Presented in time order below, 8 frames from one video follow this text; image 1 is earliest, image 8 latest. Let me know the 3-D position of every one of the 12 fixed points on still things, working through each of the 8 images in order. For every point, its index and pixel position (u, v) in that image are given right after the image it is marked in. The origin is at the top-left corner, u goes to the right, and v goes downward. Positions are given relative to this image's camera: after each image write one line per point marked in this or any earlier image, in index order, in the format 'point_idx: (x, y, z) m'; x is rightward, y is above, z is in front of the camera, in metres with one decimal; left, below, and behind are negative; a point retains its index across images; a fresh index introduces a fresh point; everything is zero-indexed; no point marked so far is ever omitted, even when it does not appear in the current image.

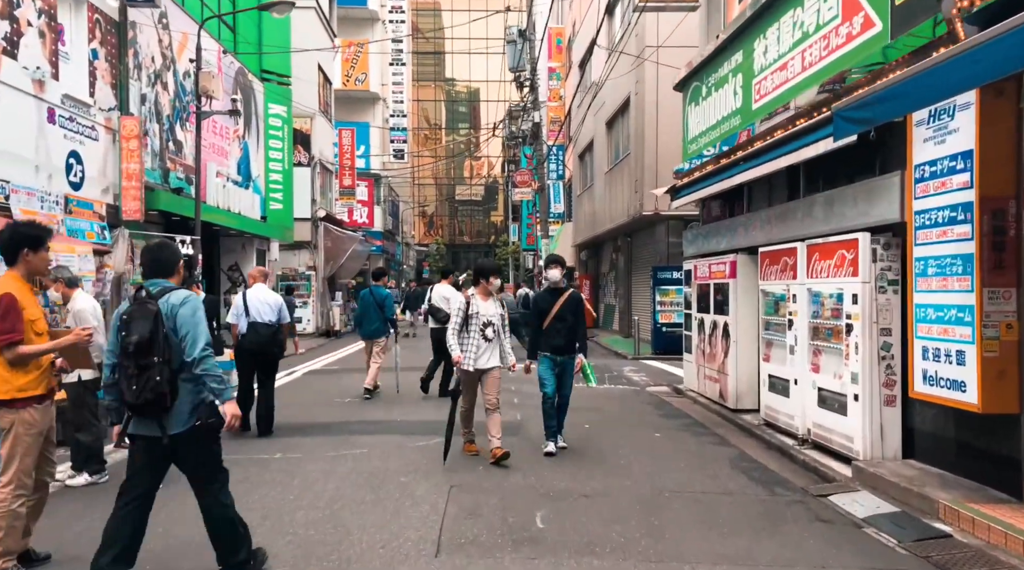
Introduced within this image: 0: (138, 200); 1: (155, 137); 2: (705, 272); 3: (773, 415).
0: (-6.0, +1.4, +13.2) m
1: (-6.5, +2.7, +15.0) m
2: (+2.7, +0.2, +11.4) m
3: (+2.8, -1.4, +9.0) m
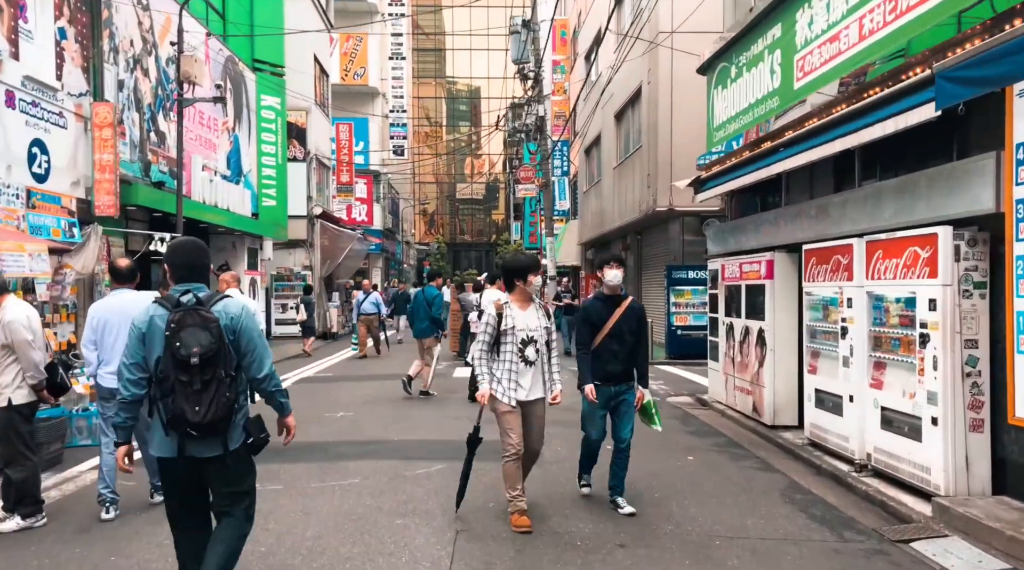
0: (-5.8, +1.3, +12.1) m
1: (-6.4, +2.7, +13.9) m
2: (+2.8, +0.2, +10.4) m
3: (+3.0, -1.4, +7.9) m
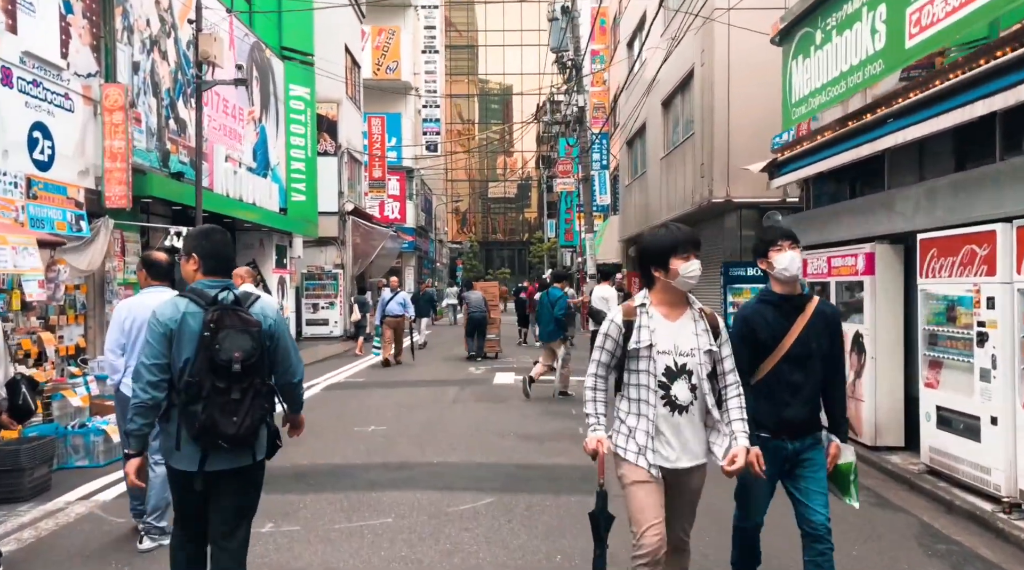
0: (-5.2, +1.4, +11.1) m
1: (-5.6, +2.7, +12.9) m
2: (+3.4, +0.2, +9.0) m
3: (+3.4, -1.4, +6.5) m
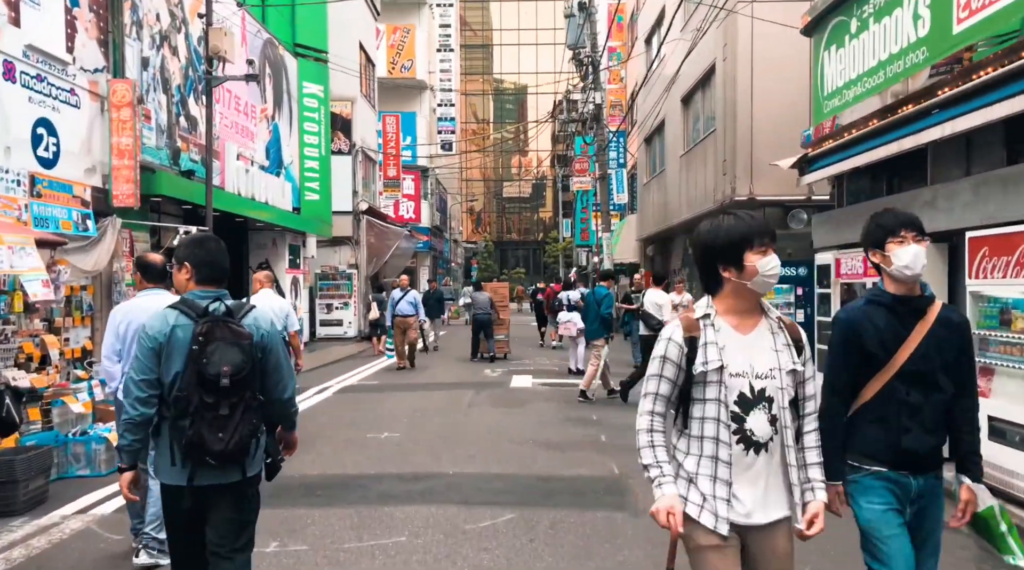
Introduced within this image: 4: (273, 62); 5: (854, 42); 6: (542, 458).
0: (-5.0, +1.3, +10.8) m
1: (-5.4, +2.7, +12.6) m
2: (+3.6, +0.2, +8.6) m
3: (+3.6, -1.4, +6.1) m
4: (-5.3, +4.9, +18.3) m
5: (+3.6, +2.6, +8.8) m
6: (+0.3, -1.6, +7.6) m
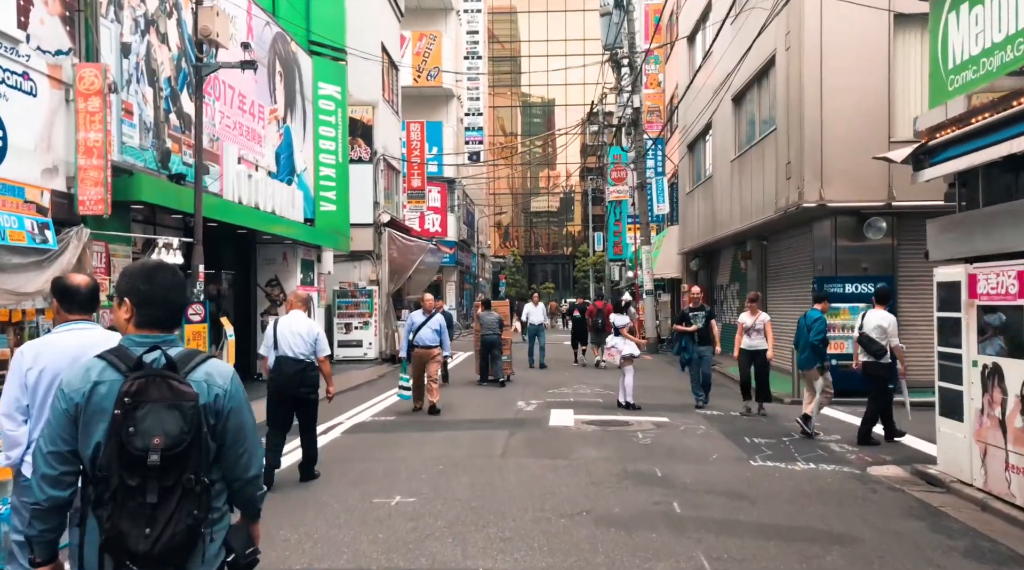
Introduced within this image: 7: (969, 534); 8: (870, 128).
0: (-4.5, +1.1, +9.1) m
1: (-4.9, +2.4, +11.0) m
2: (+4.0, 0.0, +6.6) m
3: (+3.9, -1.6, +4.1) m
4: (-4.6, +4.6, +16.7) m
5: (+4.0, +2.4, +6.8) m
6: (+0.6, -1.8, +5.7) m
7: (+3.4, -1.8, +6.1) m
8: (+6.3, +2.7, +14.5) m
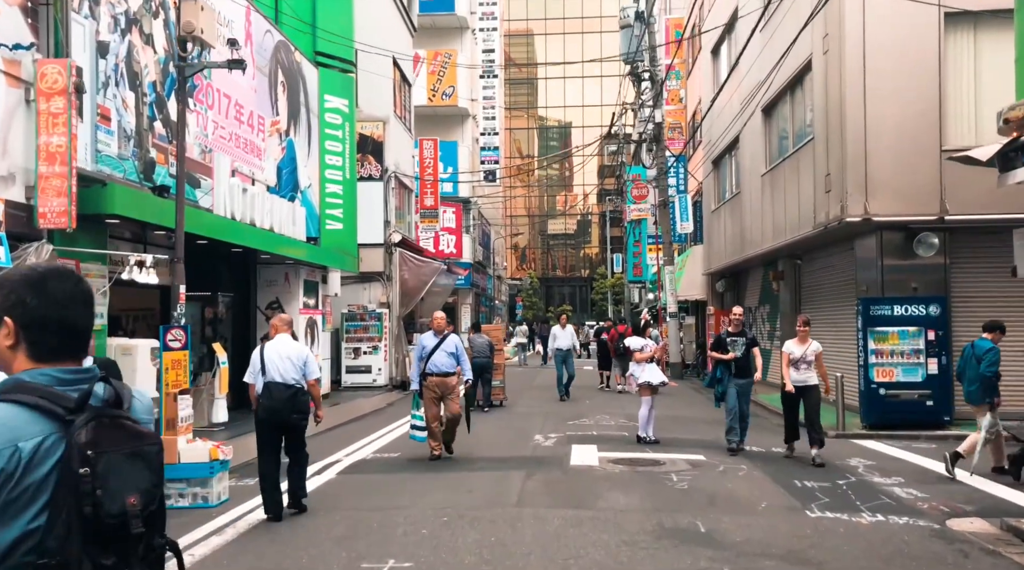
0: (-4.3, +0.9, +8.0) m
1: (-4.7, +2.1, +10.0) m
2: (+4.1, -0.1, +5.3) m
3: (+4.0, -1.6, +2.8) m
4: (-4.3, +4.1, +15.7) m
5: (+4.1, +2.2, +5.7) m
6: (+0.7, -1.9, +4.5) m
7: (+3.5, -2.0, +4.8) m
8: (+6.5, +2.4, +13.3) m
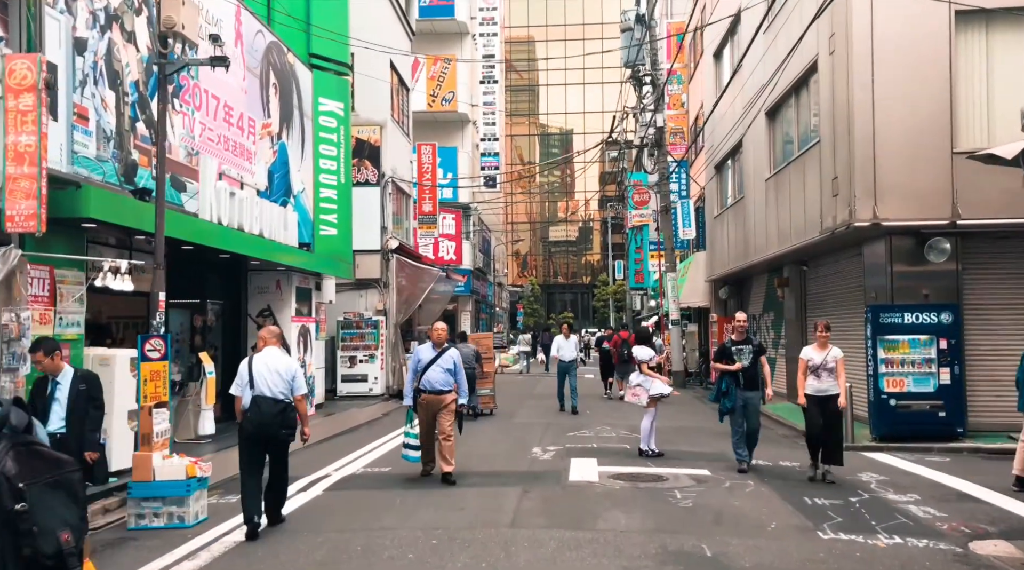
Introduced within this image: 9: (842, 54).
0: (-4.4, +0.8, +7.6) m
1: (-4.7, +2.0, +9.6) m
2: (+4.0, -0.2, +4.9) m
3: (+3.9, -1.6, +2.3) m
4: (-4.3, +4.0, +15.4) m
5: (+4.1, +2.2, +5.2) m
6: (+0.7, -1.9, +4.0) m
7: (+3.4, -2.0, +4.4) m
8: (+6.5, +2.3, +12.9) m
9: (+5.4, +3.8, +13.6) m
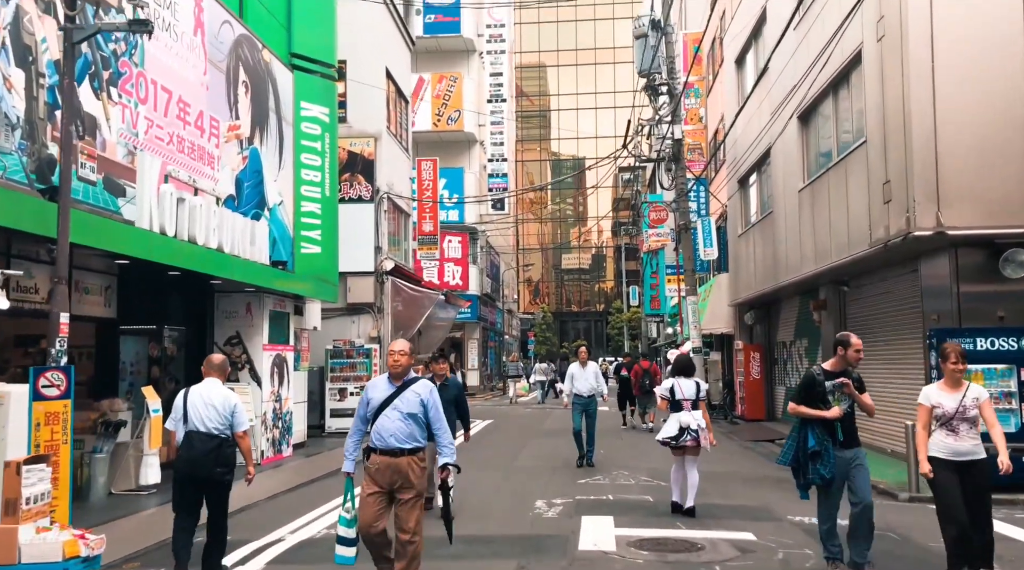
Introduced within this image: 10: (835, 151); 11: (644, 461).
0: (-4.5, +0.7, +5.8) m
1: (-4.8, +1.9, +7.8) m
2: (+3.9, -0.2, +2.9) m
3: (+3.7, -1.5, +0.3) m
4: (-4.3, +3.6, +13.7) m
5: (+3.9, +2.2, +3.4) m
6: (+0.5, -1.9, +2.1) m
7: (+3.3, -2.0, +2.4) m
8: (+6.5, +2.0, +10.9) m
9: (+5.4, +3.5, +11.7) m
10: (+5.6, +2.4, +14.6) m
11: (+2.2, -2.9, +13.8) m
